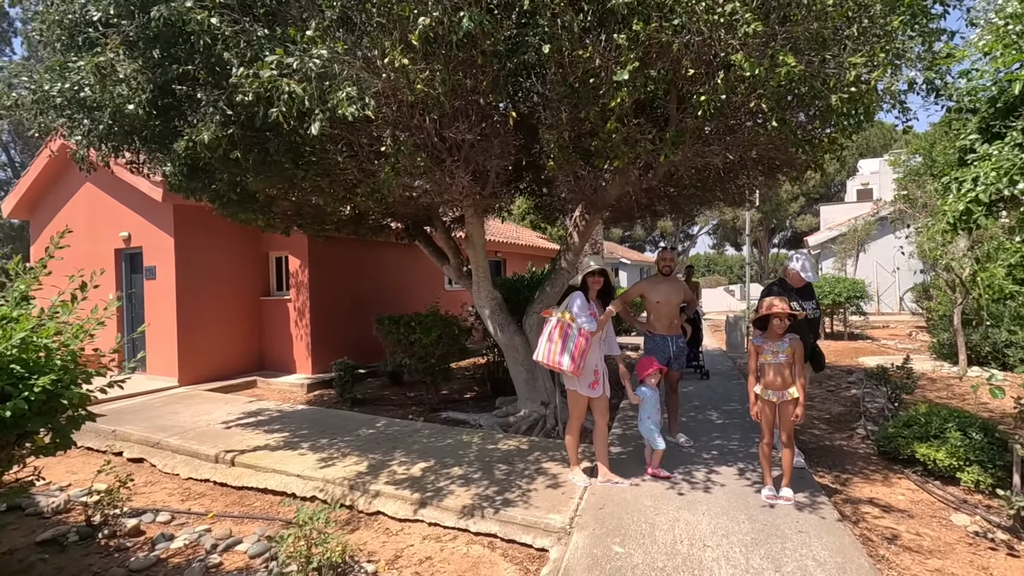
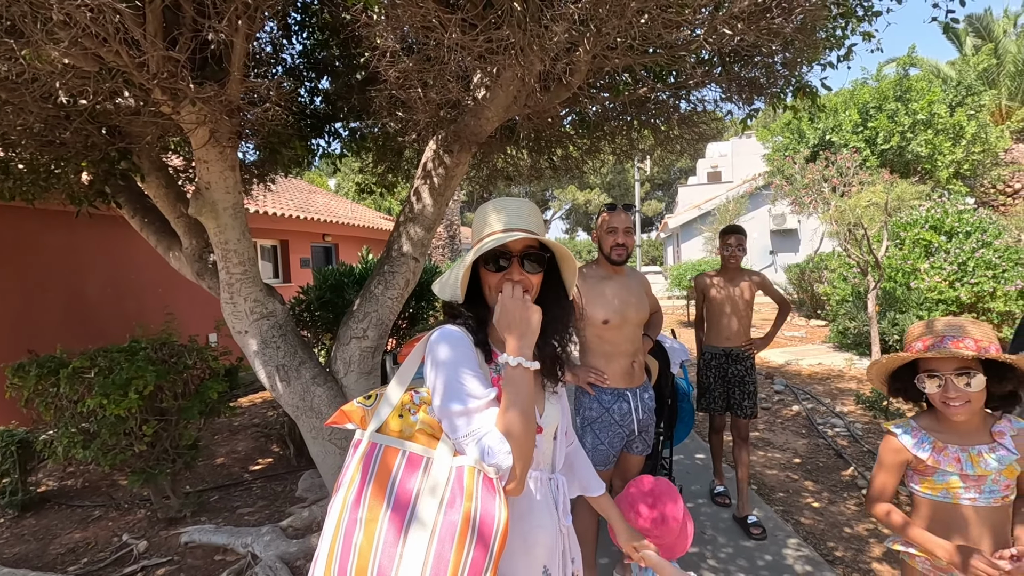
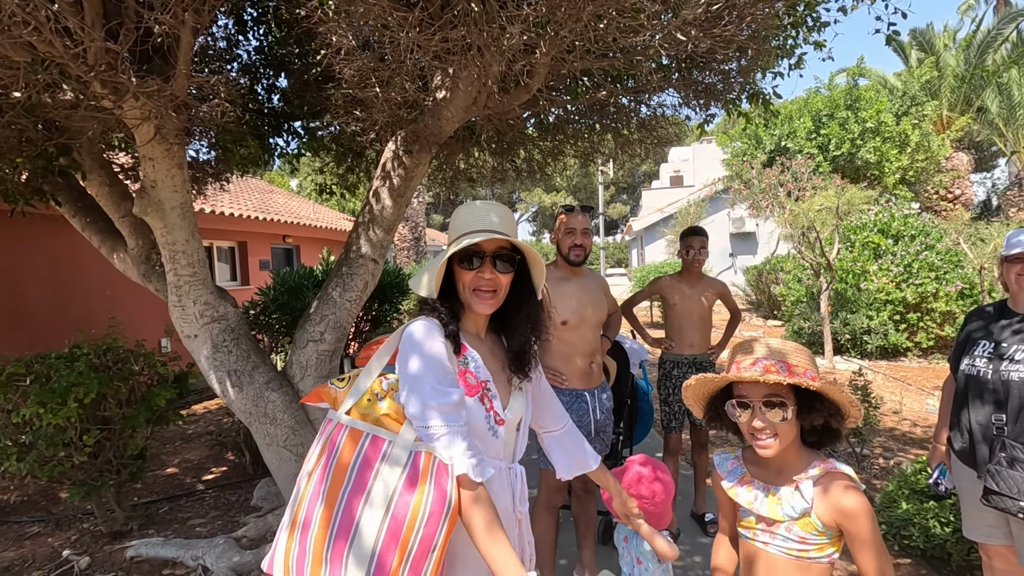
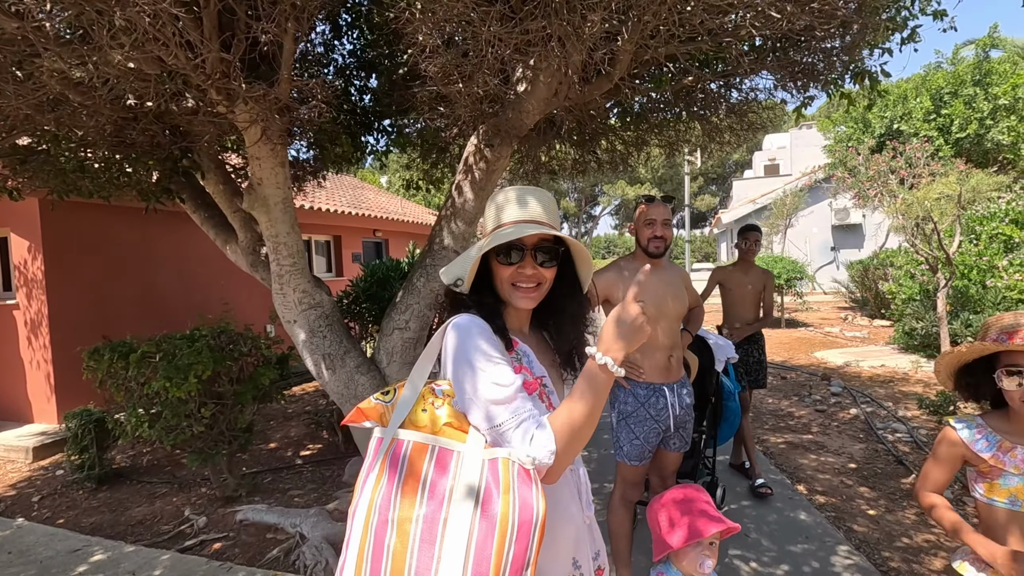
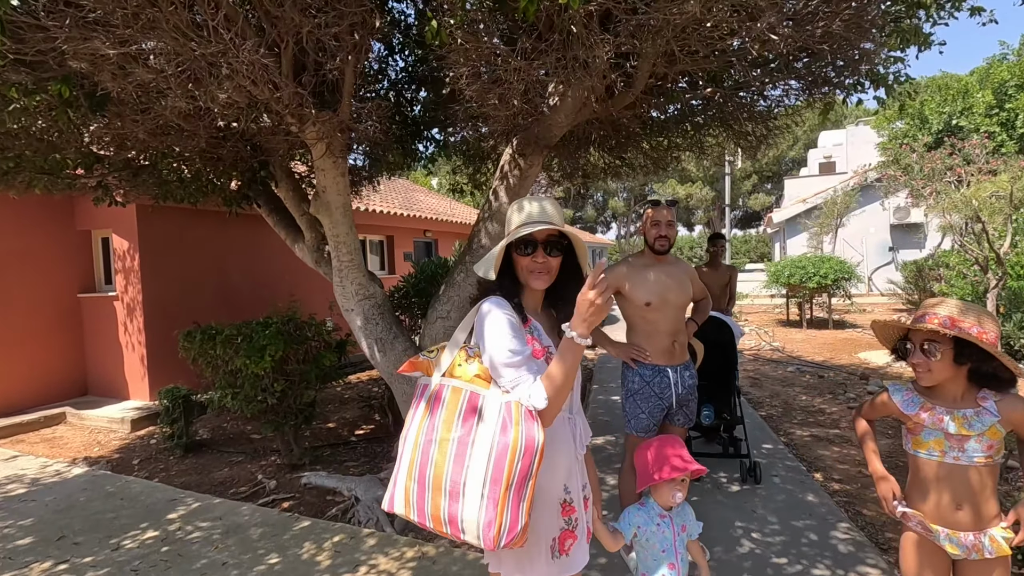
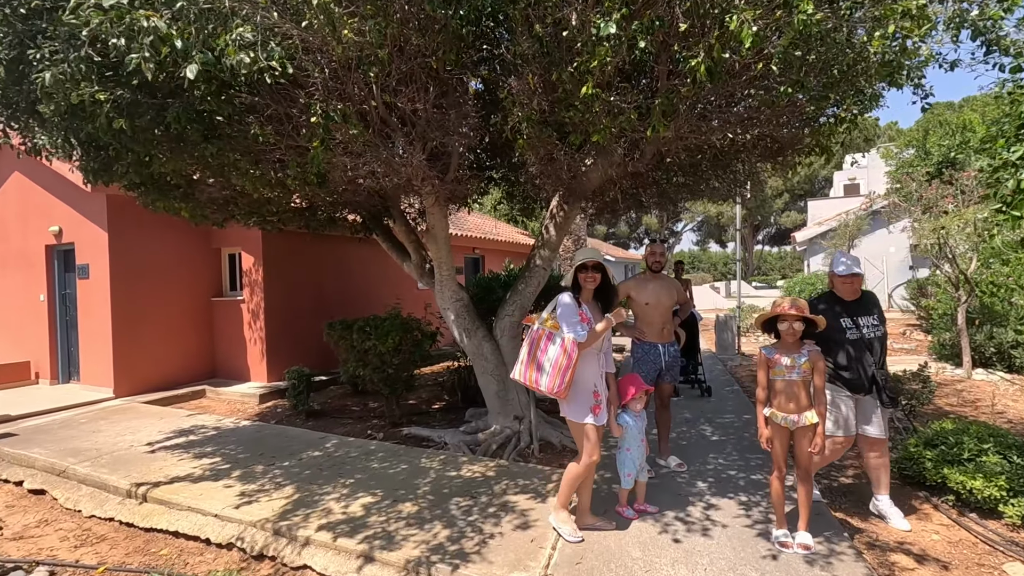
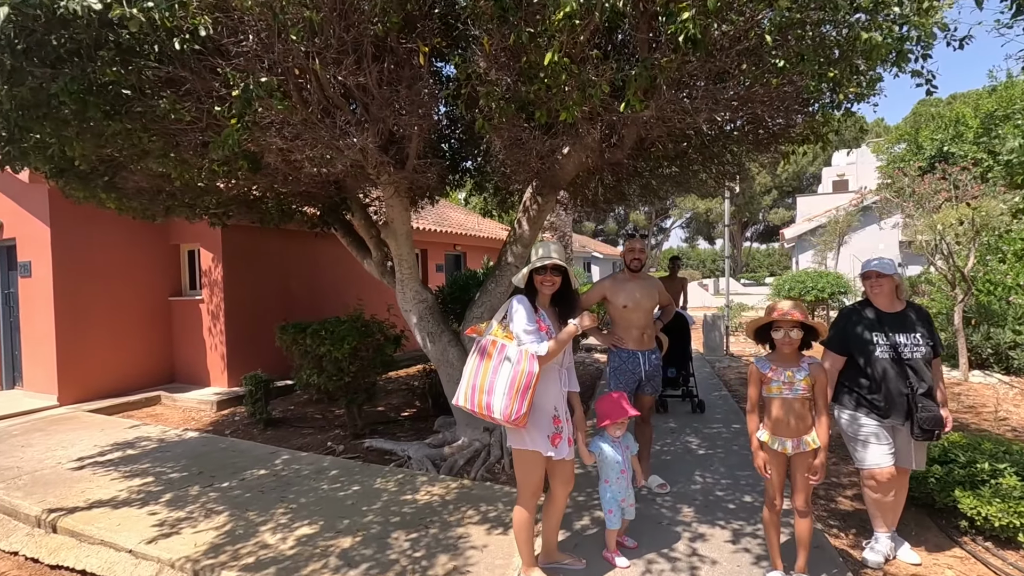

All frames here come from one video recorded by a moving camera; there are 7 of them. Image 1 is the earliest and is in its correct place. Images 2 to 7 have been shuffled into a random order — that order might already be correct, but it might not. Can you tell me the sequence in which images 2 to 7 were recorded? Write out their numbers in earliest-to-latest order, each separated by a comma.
6, 7, 5, 4, 2, 3
